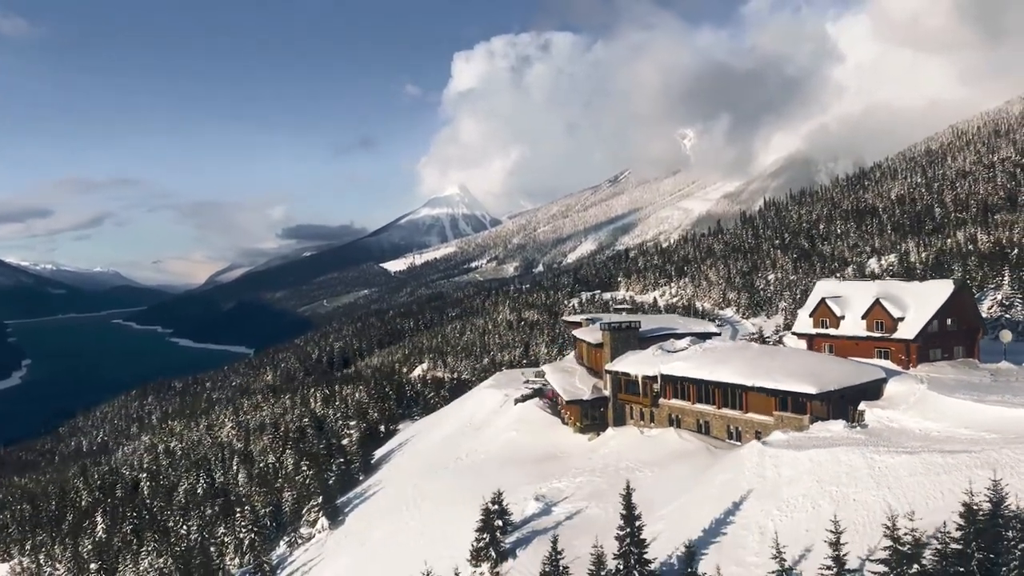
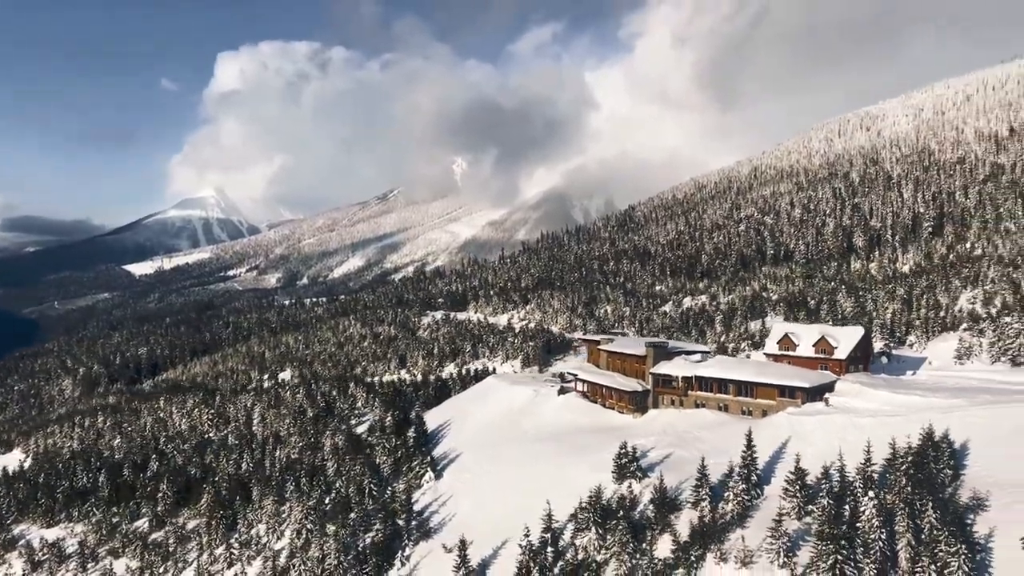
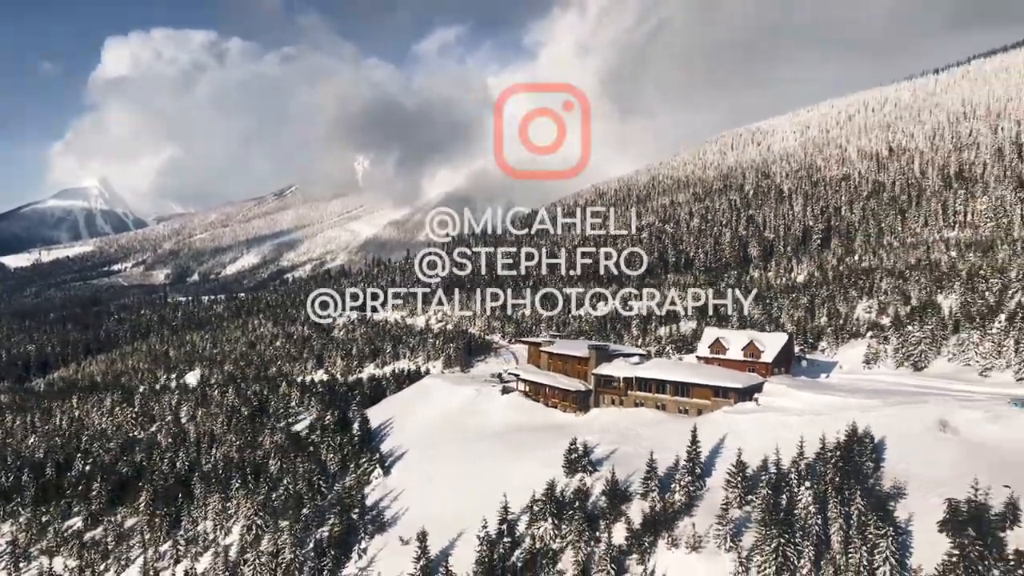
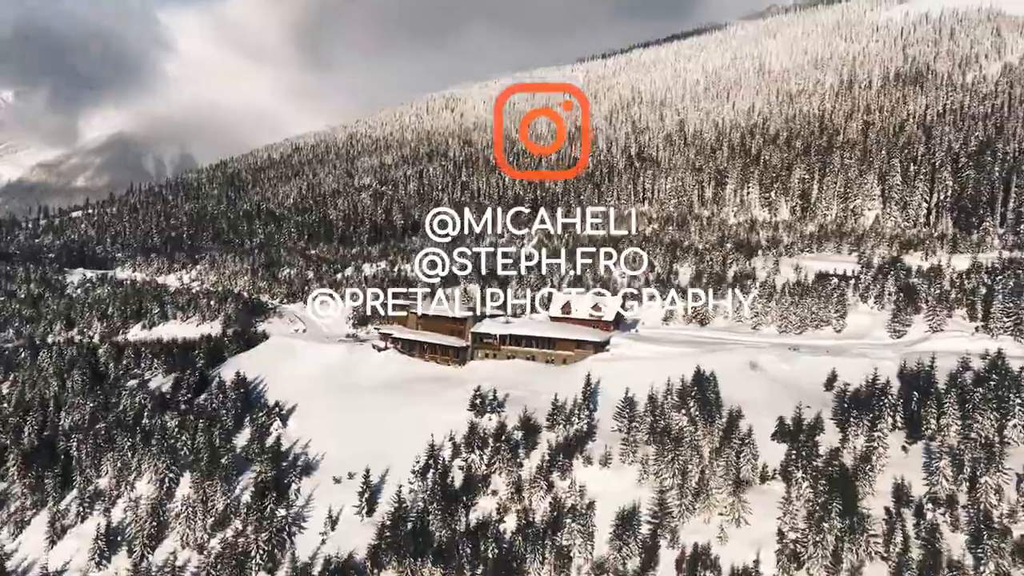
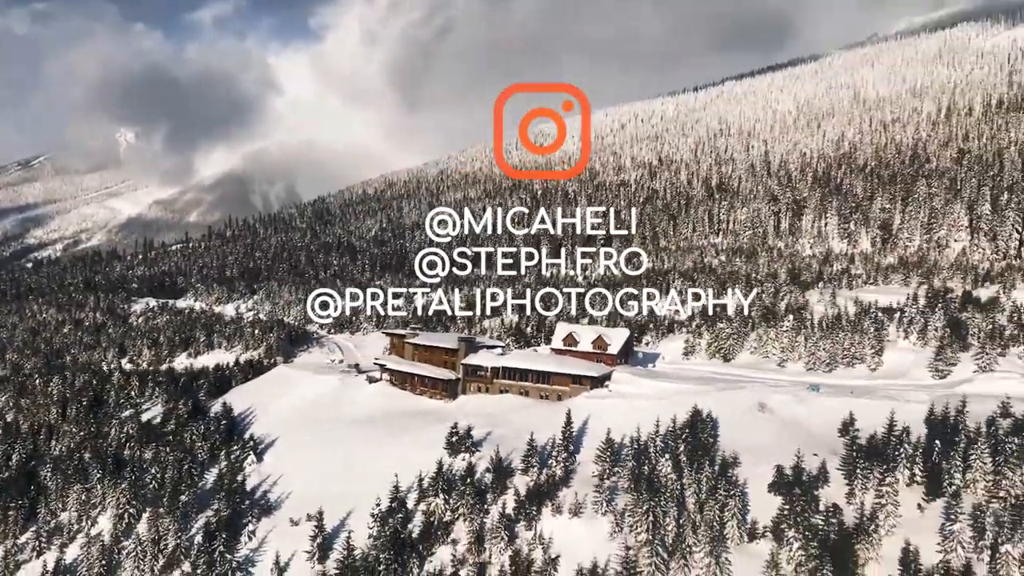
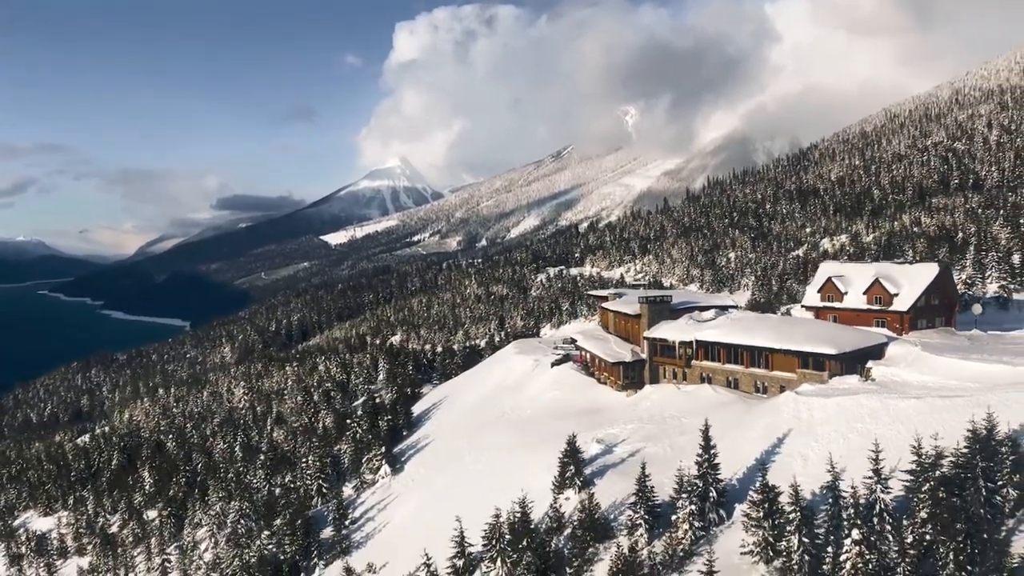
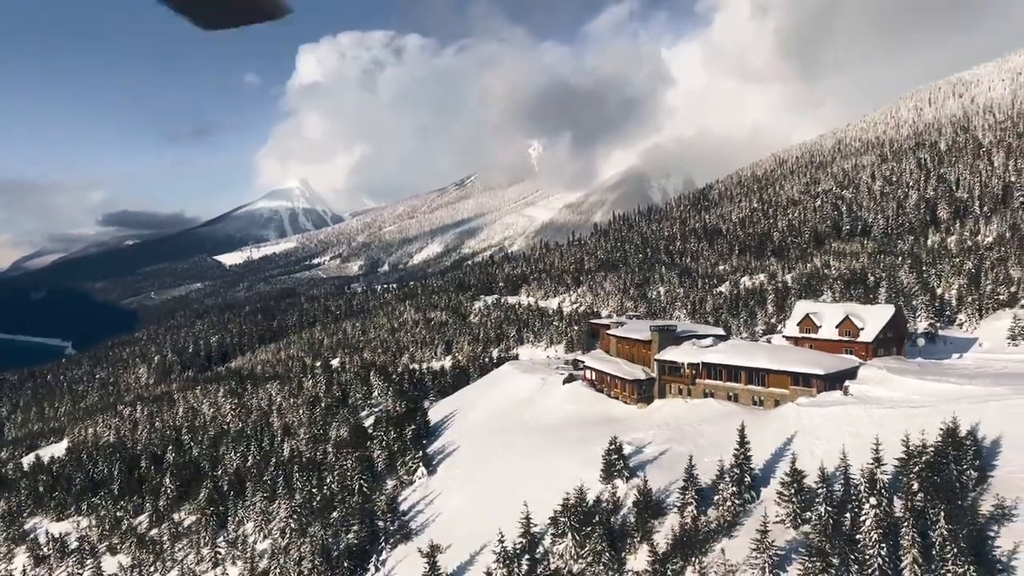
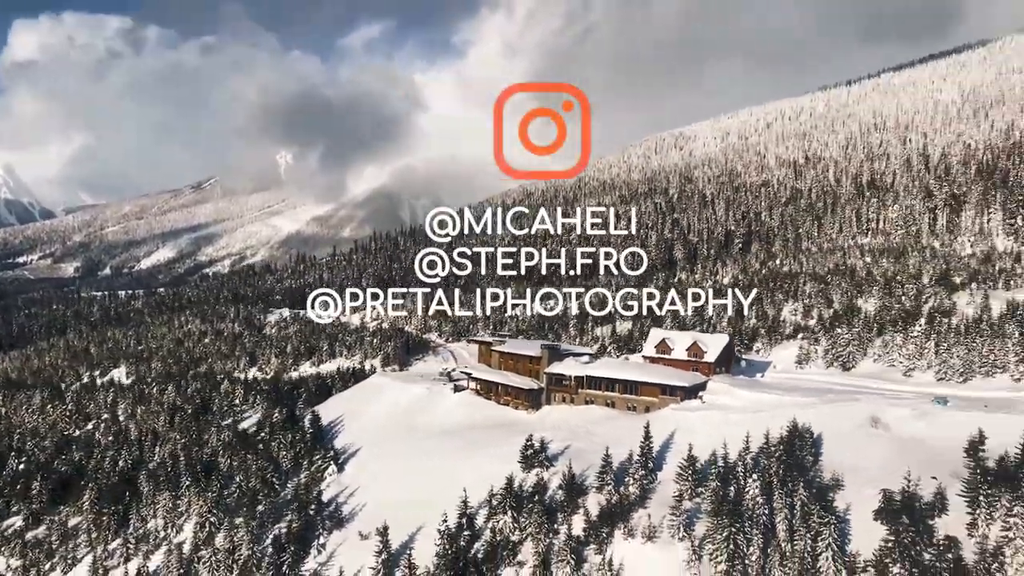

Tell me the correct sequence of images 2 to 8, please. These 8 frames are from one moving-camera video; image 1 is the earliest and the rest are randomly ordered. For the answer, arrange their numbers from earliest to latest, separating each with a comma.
6, 7, 2, 3, 8, 5, 4
